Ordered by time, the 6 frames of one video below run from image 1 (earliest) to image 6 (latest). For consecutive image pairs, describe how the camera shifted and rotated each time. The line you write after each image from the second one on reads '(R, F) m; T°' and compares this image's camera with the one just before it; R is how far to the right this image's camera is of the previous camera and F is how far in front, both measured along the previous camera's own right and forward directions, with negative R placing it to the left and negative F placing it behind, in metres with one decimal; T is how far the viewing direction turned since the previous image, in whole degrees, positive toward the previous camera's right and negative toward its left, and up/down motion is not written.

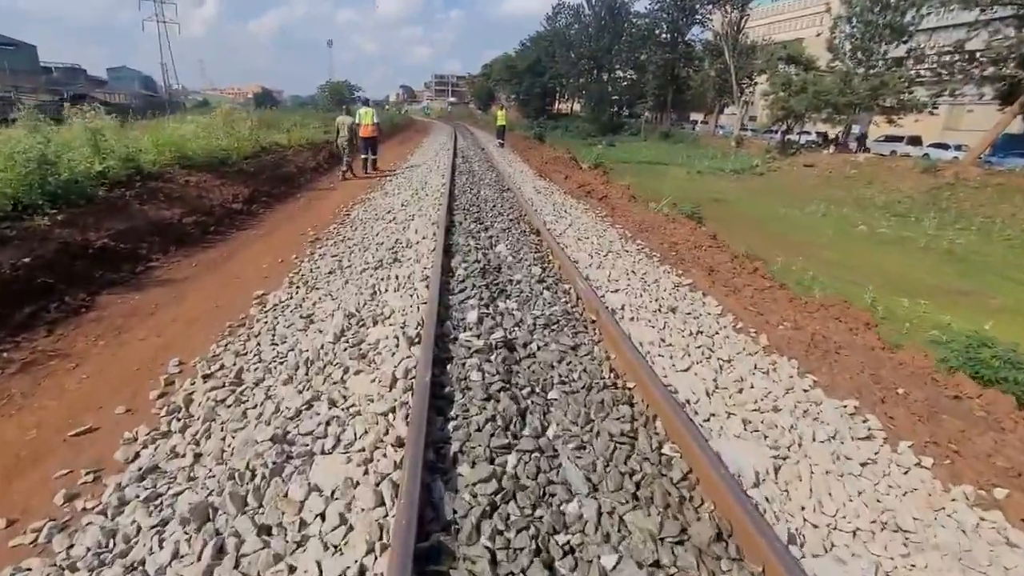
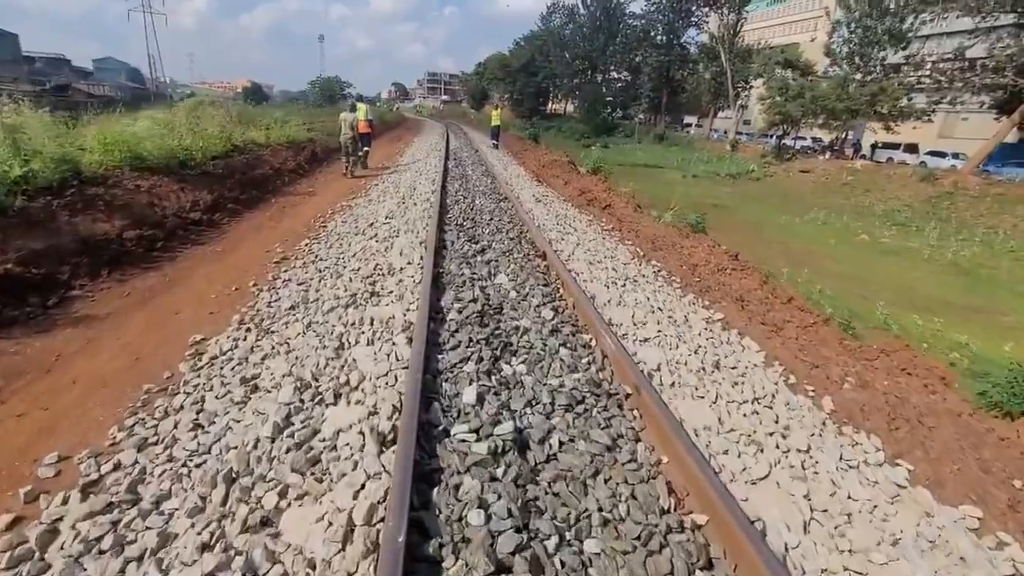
(-0.1, +1.2) m; +1°
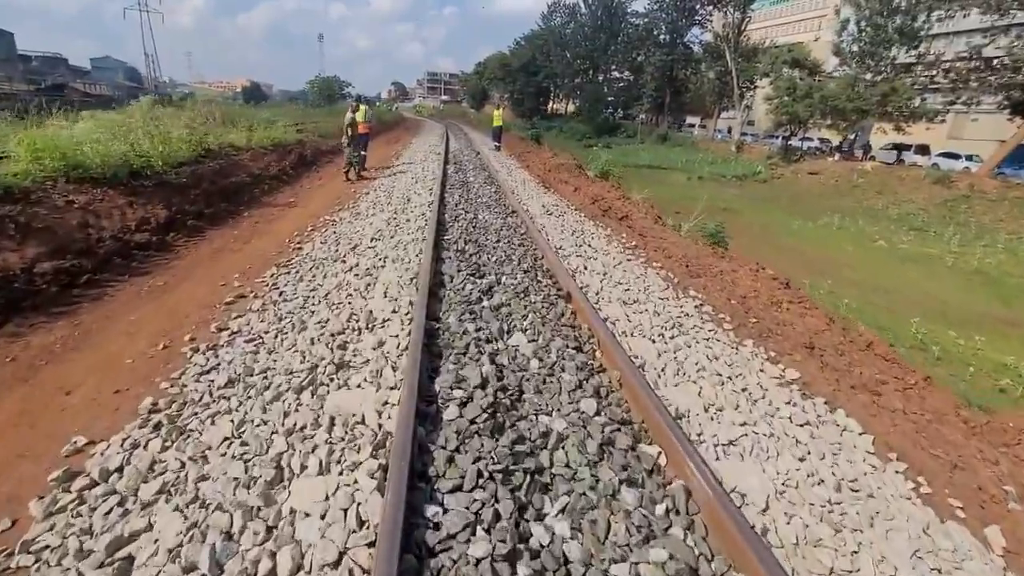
(-0.2, +1.5) m; 0°
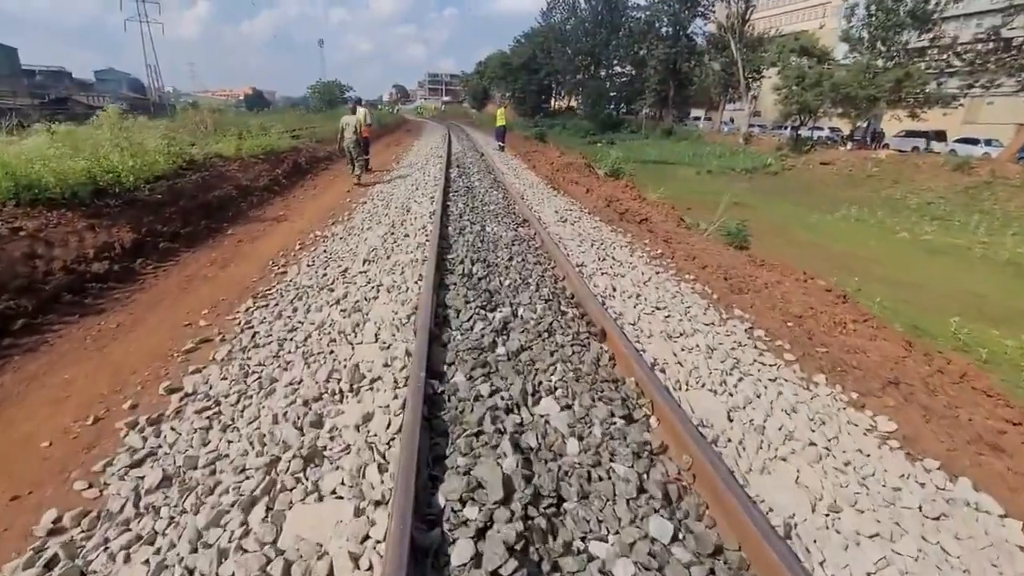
(-0.1, +1.0) m; -1°
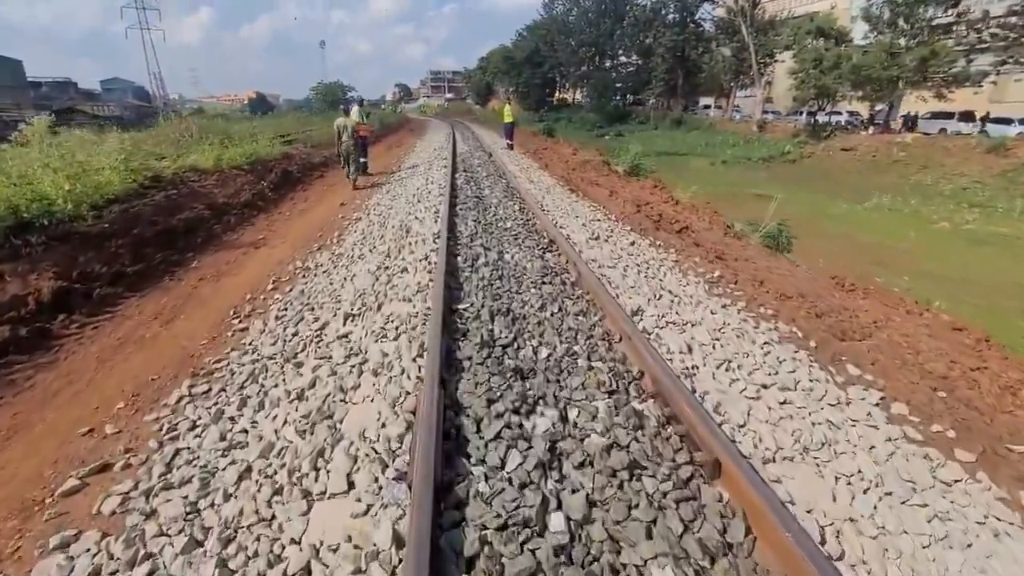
(-0.2, +1.7) m; -1°
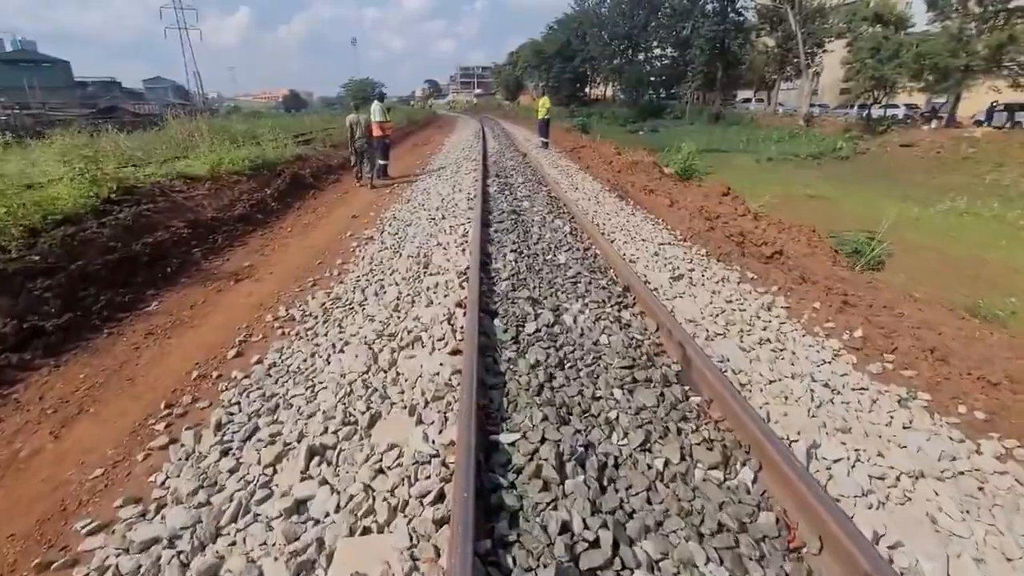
(-0.3, +2.0) m; -3°
